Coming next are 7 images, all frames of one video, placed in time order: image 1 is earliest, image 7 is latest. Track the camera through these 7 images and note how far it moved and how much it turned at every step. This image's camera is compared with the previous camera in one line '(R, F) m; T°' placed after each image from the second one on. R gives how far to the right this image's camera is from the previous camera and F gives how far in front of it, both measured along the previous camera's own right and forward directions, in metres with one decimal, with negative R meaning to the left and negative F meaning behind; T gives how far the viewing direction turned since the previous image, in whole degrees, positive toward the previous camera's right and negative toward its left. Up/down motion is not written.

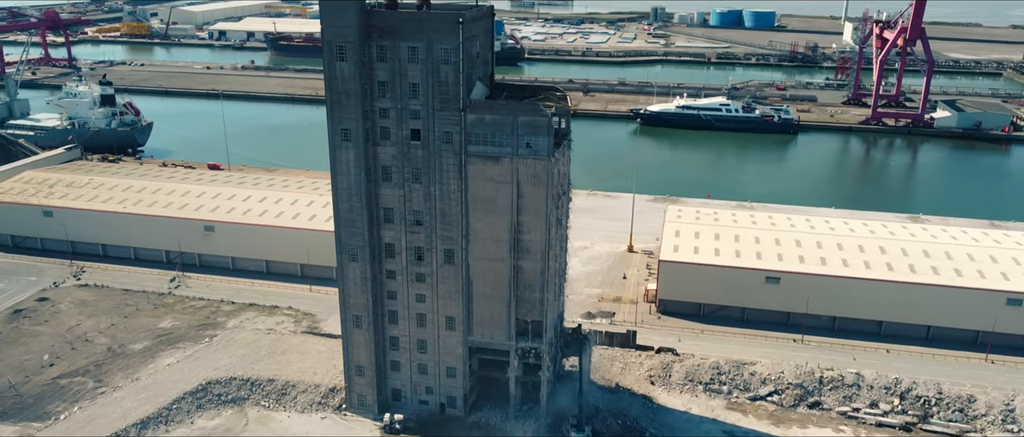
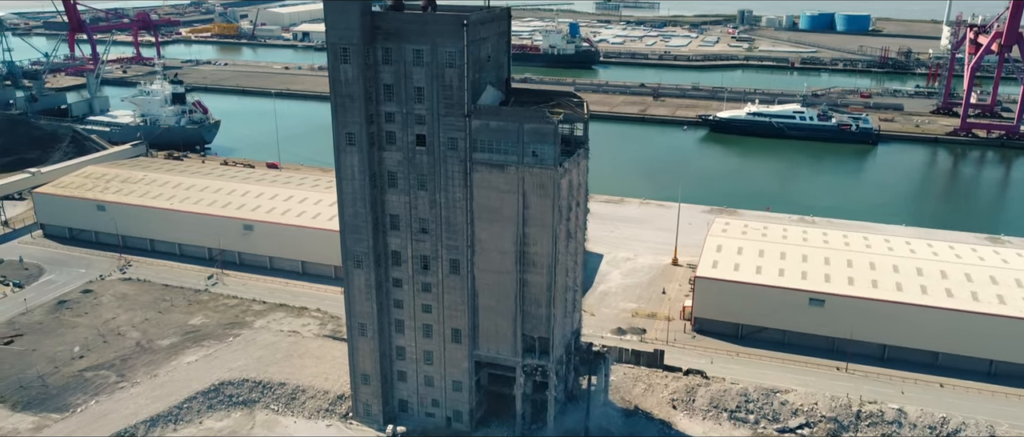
(+4.0, +2.0) m; -6°
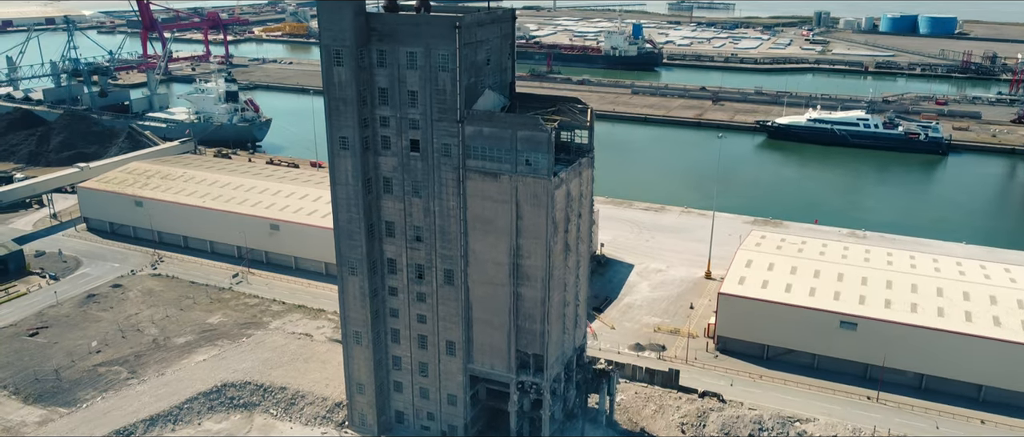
(+3.8, +1.9) m; -5°
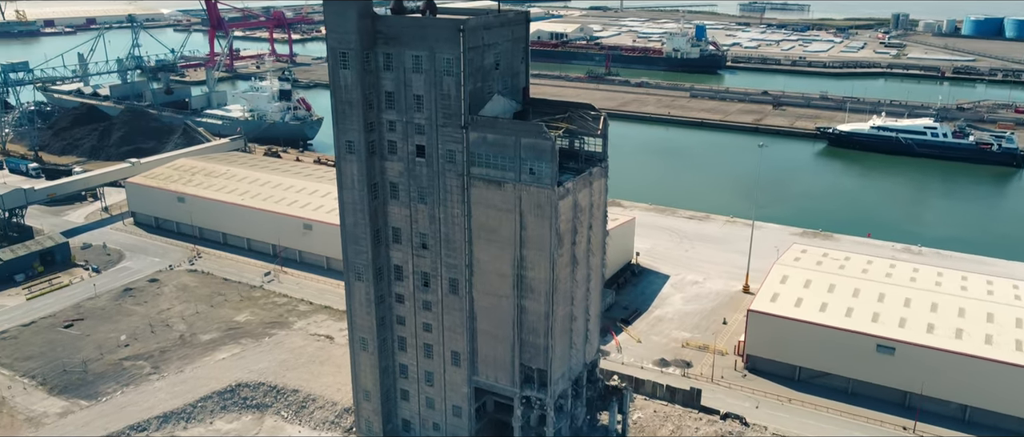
(+2.9, +1.4) m; -5°
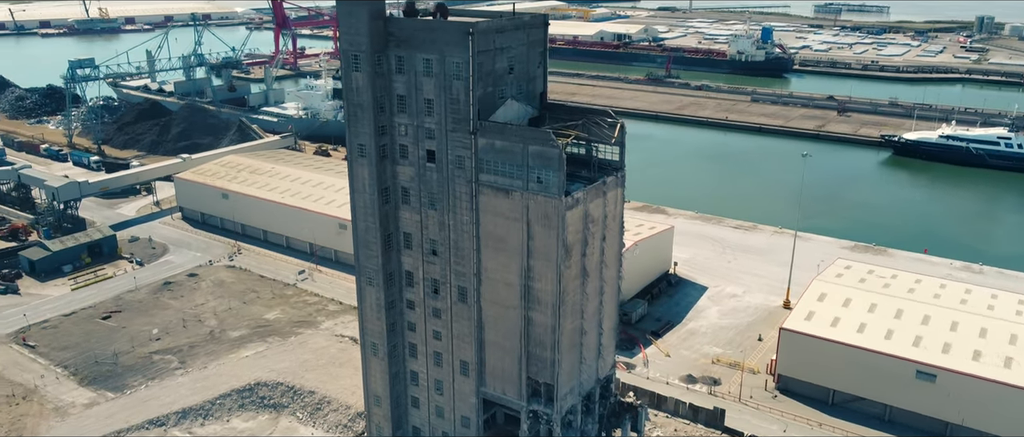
(+2.6, +1.2) m; -5°
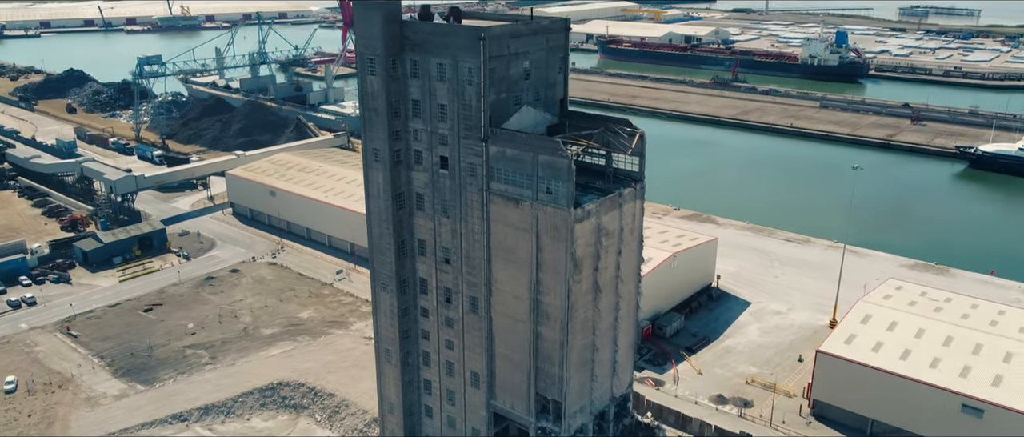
(+2.6, +1.2) m; -5°
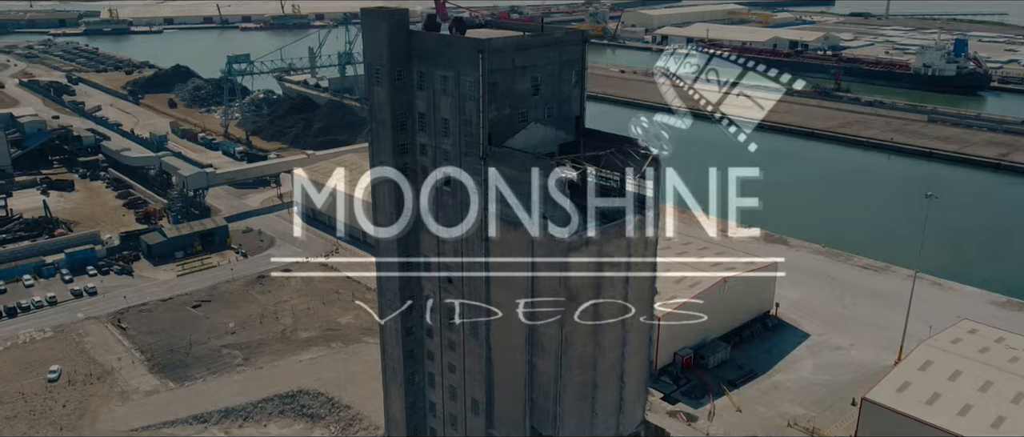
(+4.4, +2.3) m; -7°
